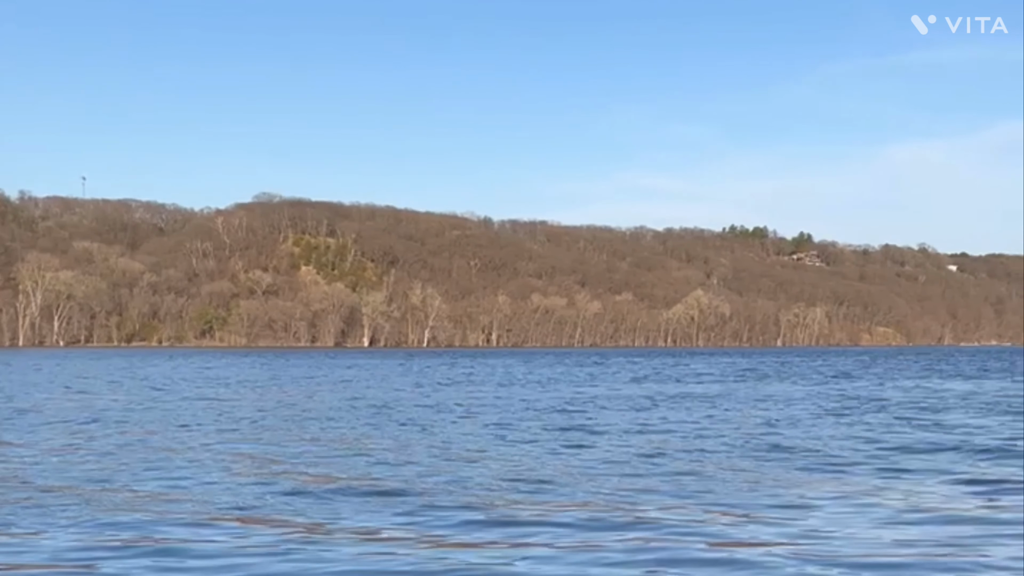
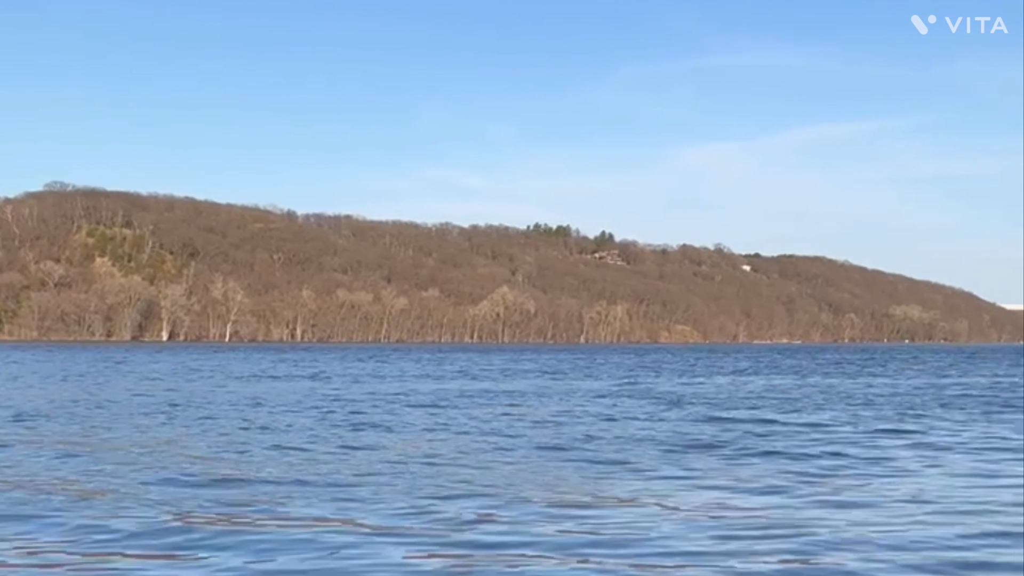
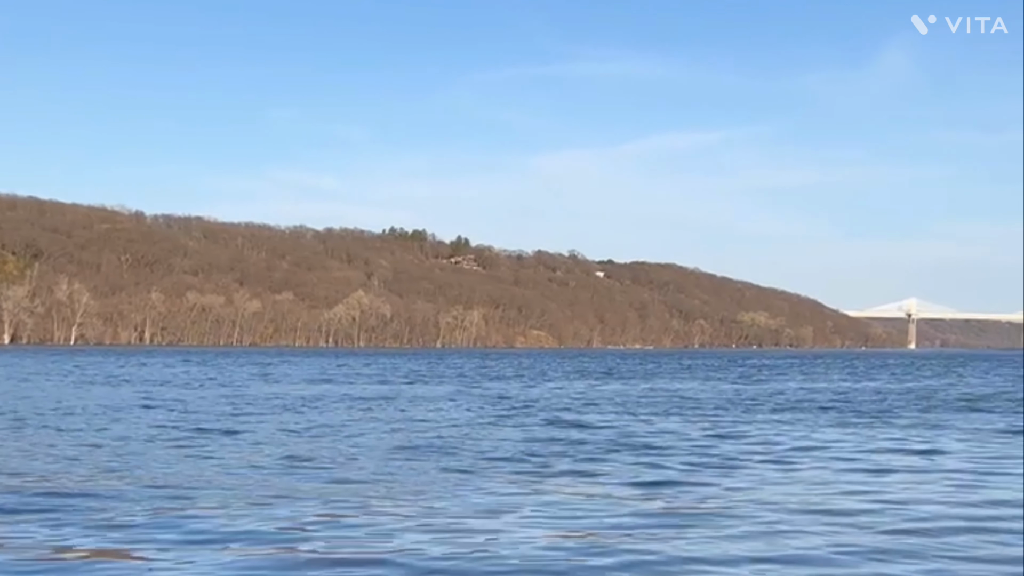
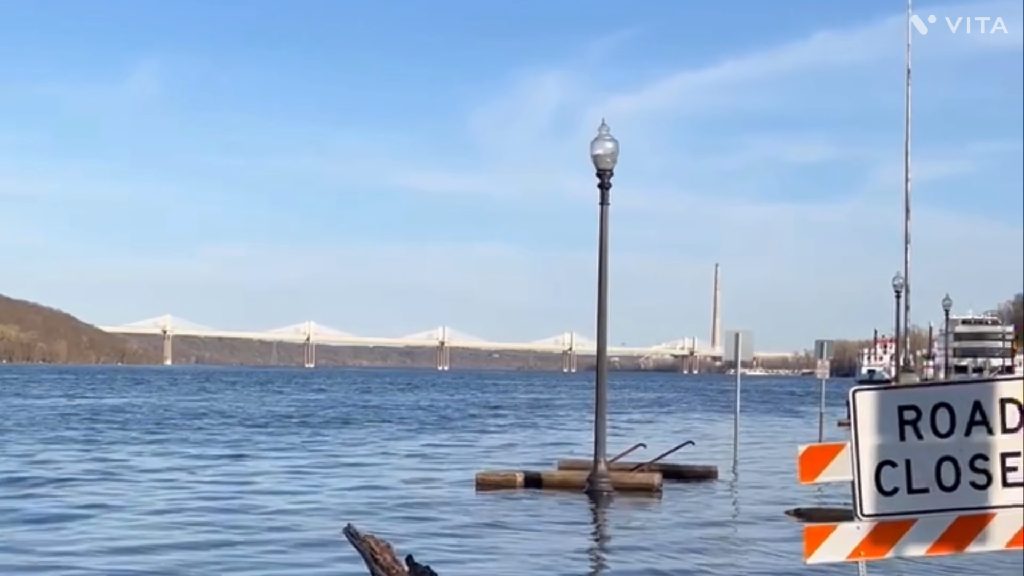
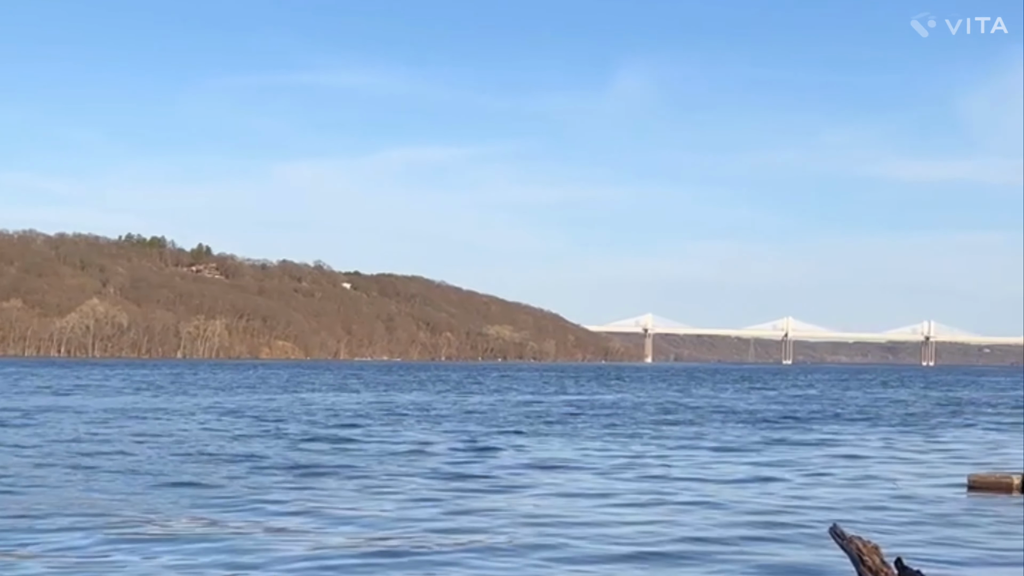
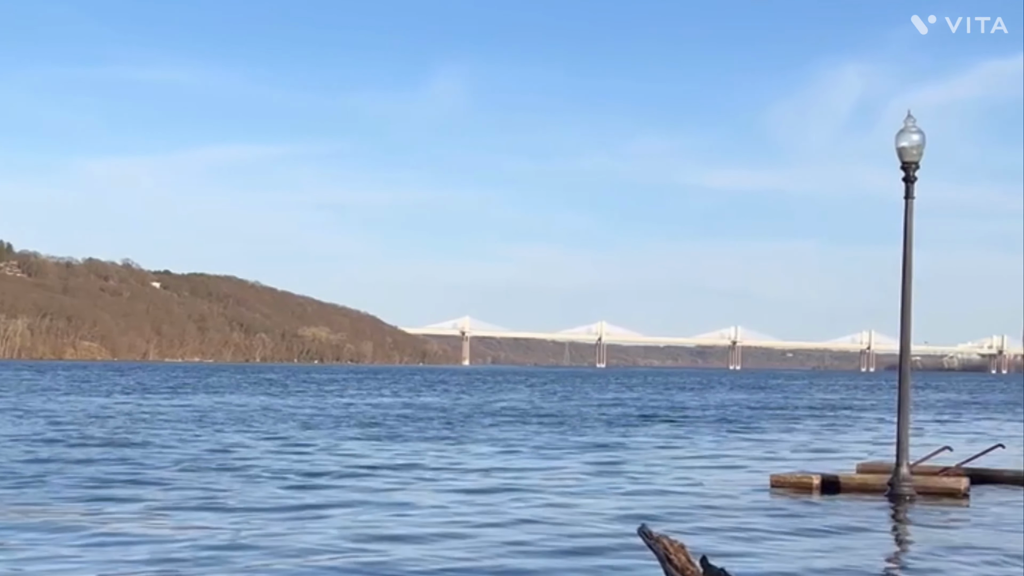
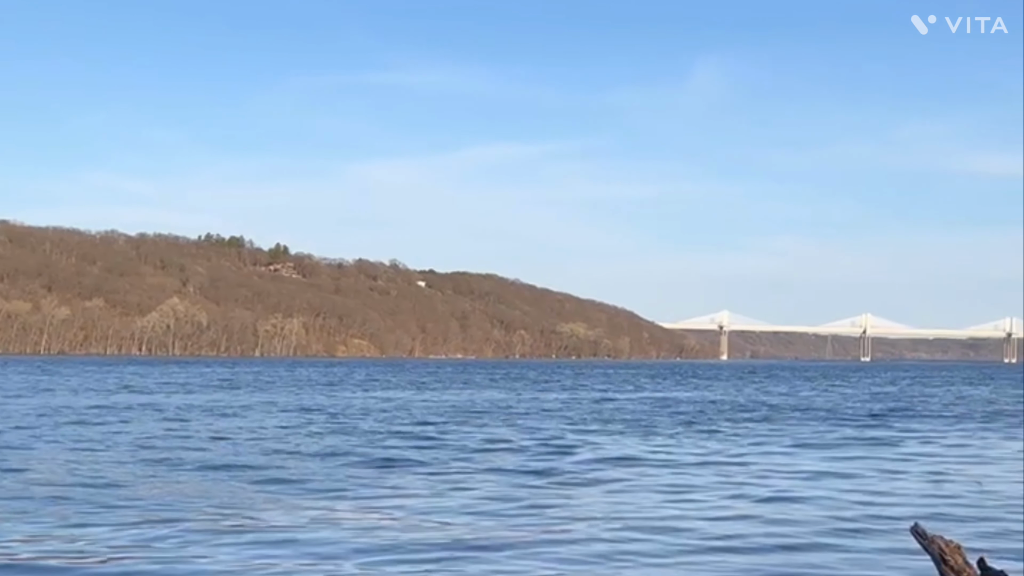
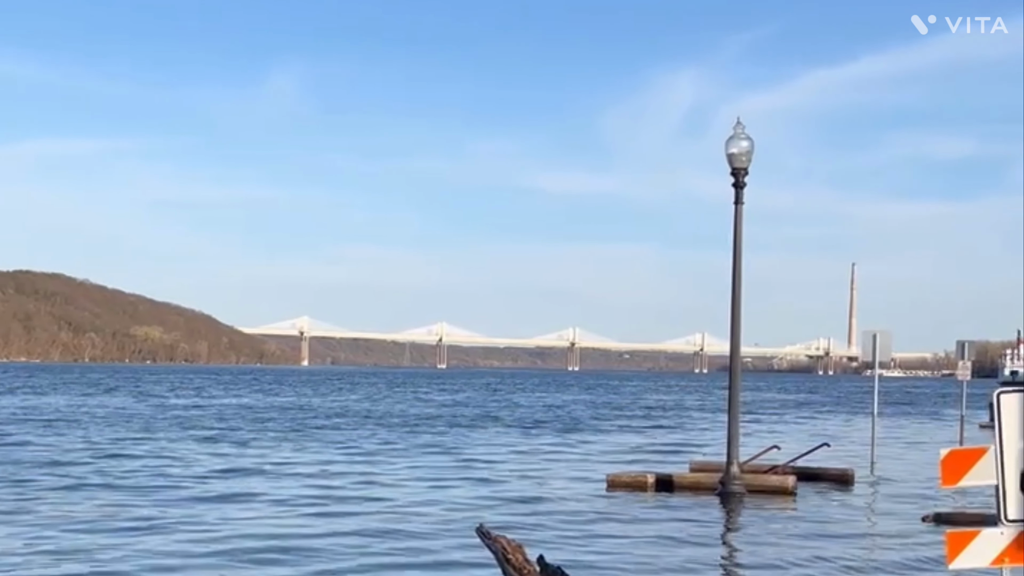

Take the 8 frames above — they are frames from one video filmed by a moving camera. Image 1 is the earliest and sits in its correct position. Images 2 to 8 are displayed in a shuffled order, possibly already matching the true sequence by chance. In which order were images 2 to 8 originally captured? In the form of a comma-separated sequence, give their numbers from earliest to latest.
2, 3, 7, 5, 6, 8, 4
